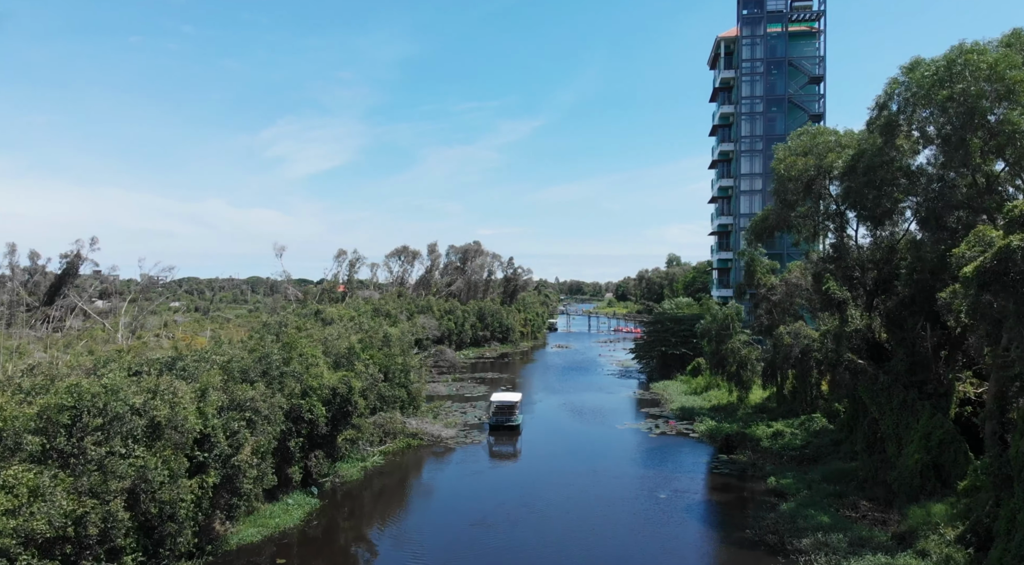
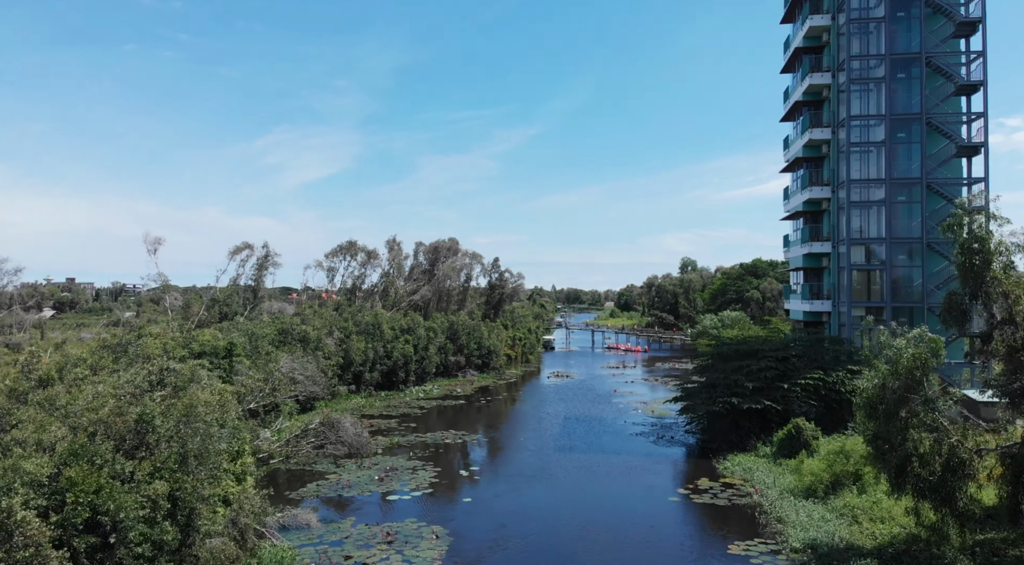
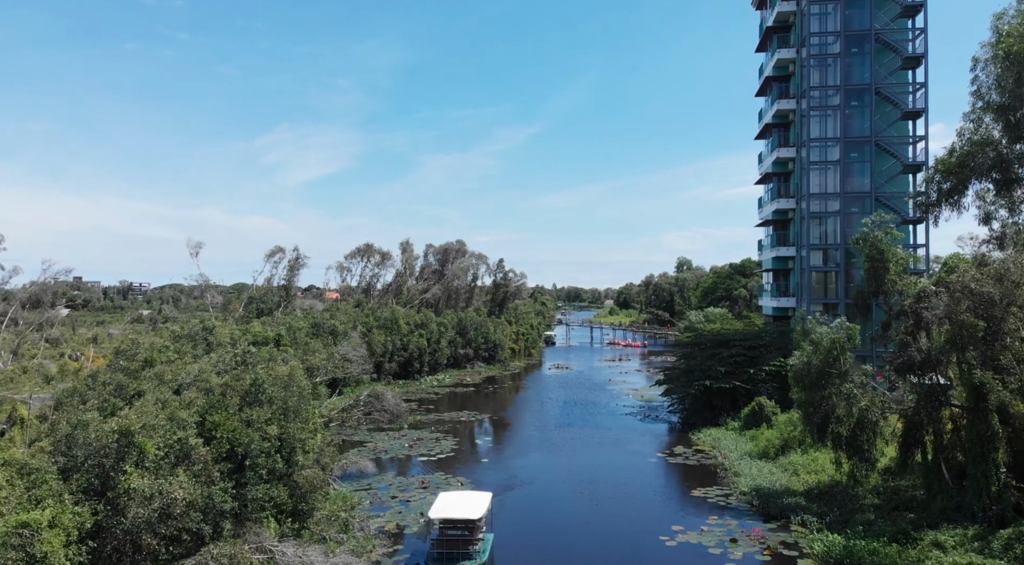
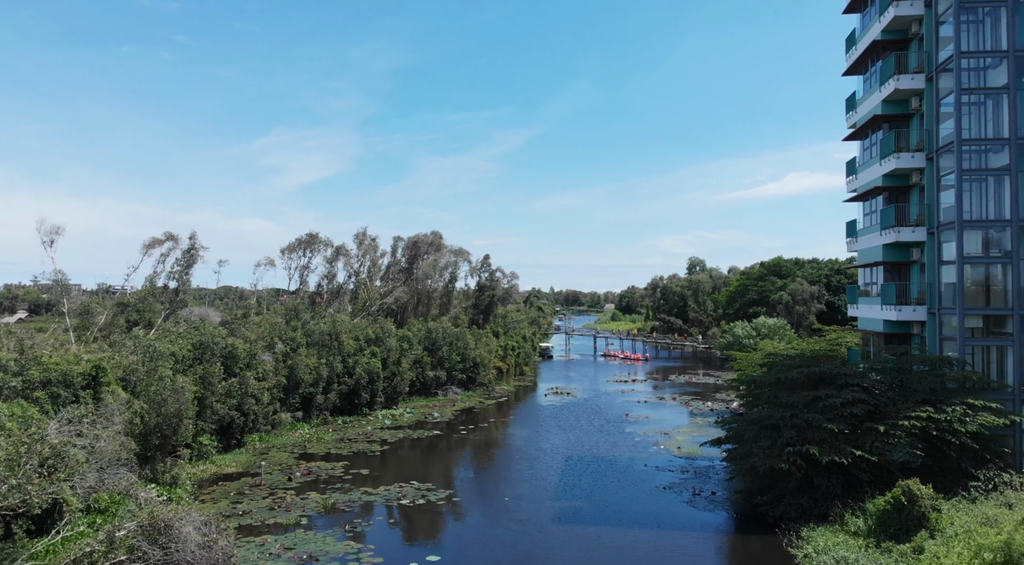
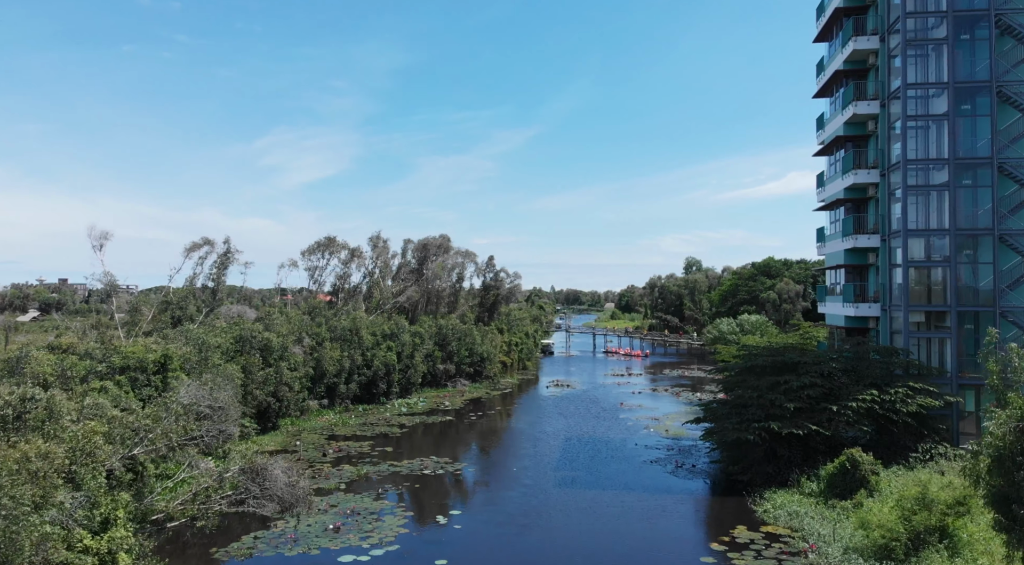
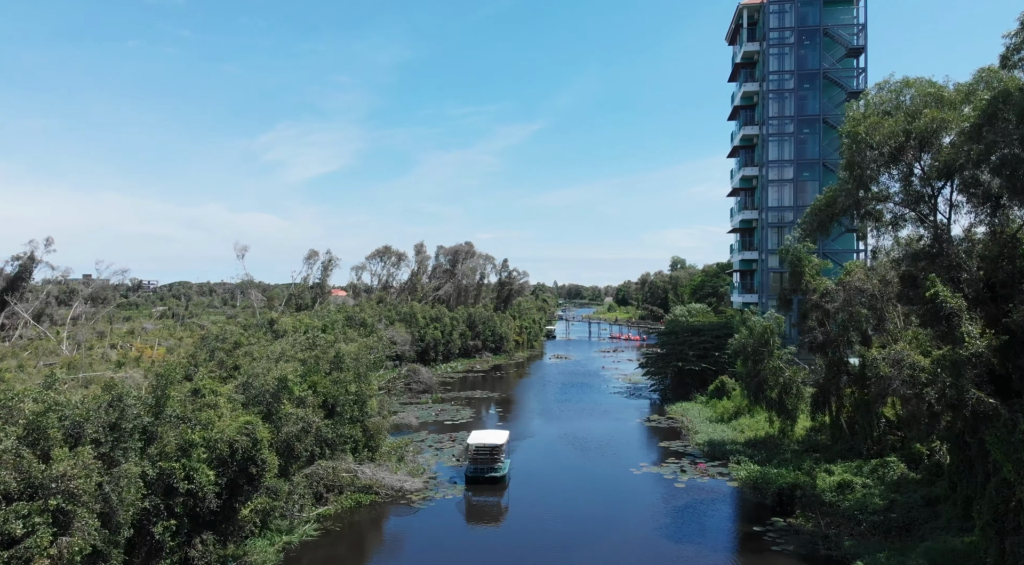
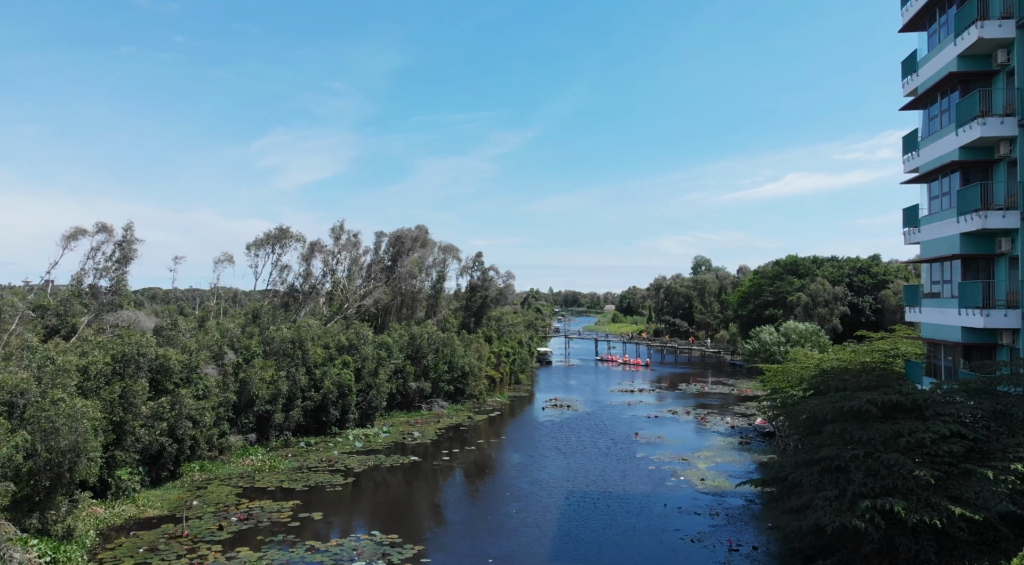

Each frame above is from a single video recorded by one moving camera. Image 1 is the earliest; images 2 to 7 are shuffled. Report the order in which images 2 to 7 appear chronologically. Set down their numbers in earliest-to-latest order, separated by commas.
6, 3, 2, 5, 4, 7
